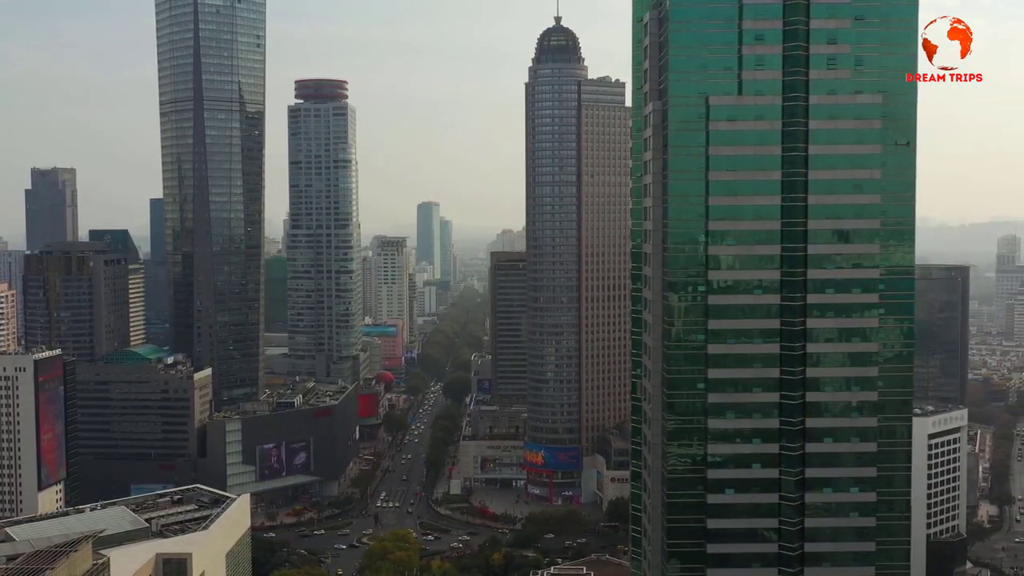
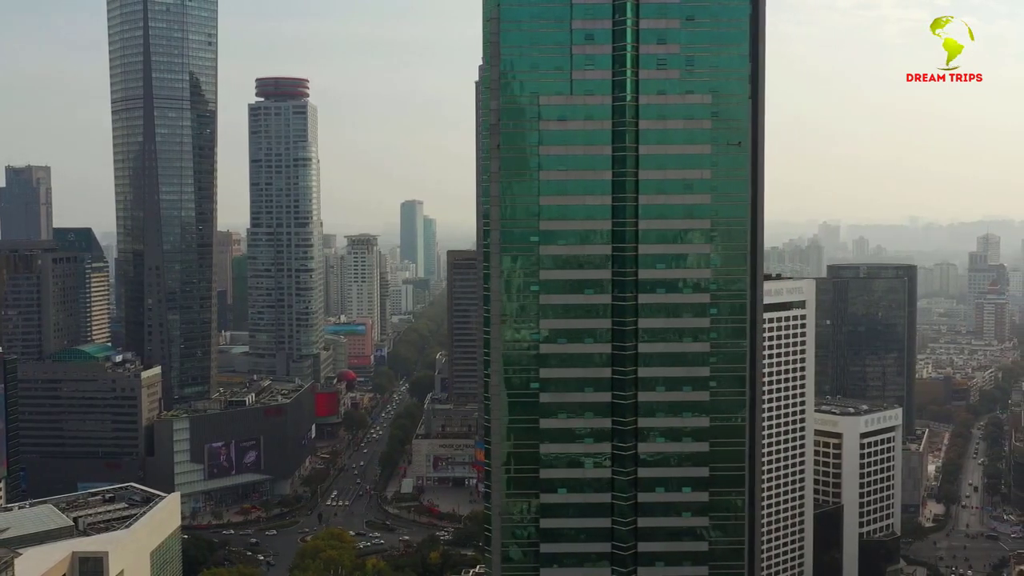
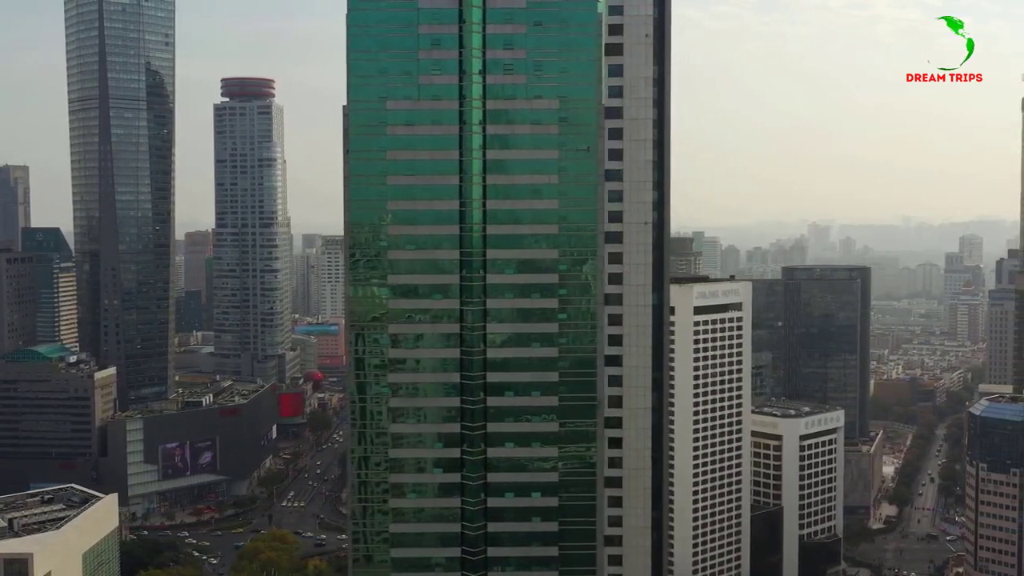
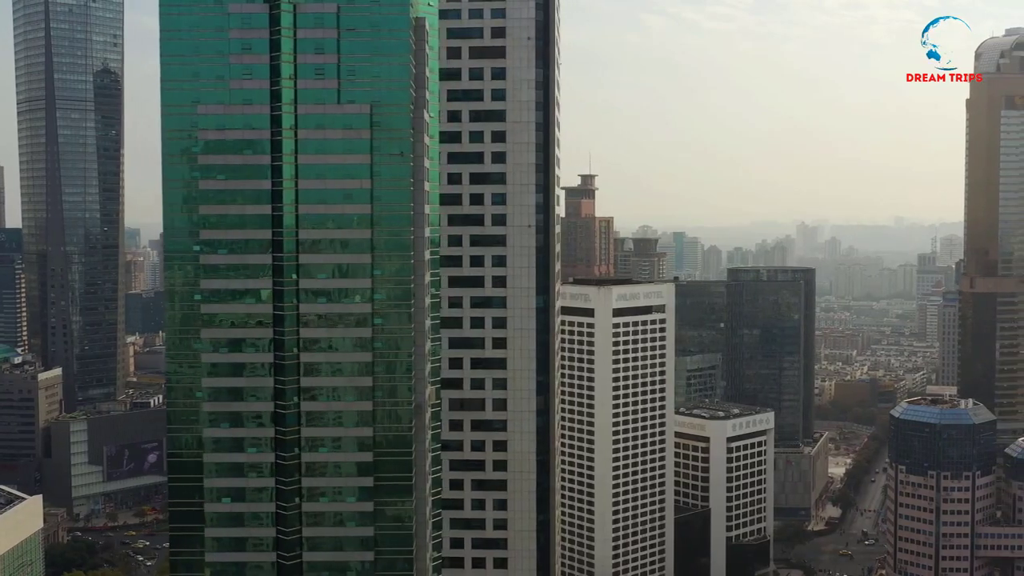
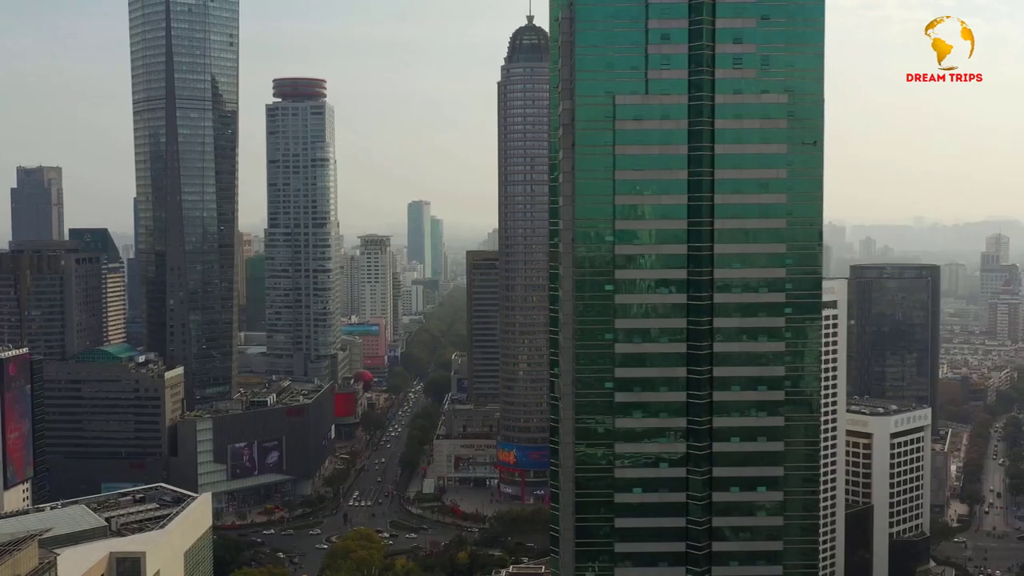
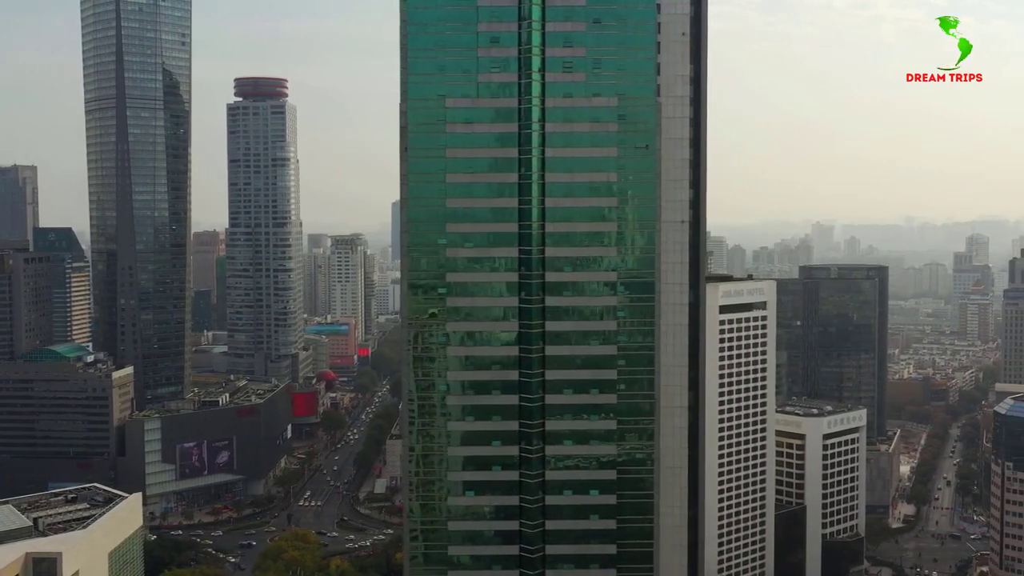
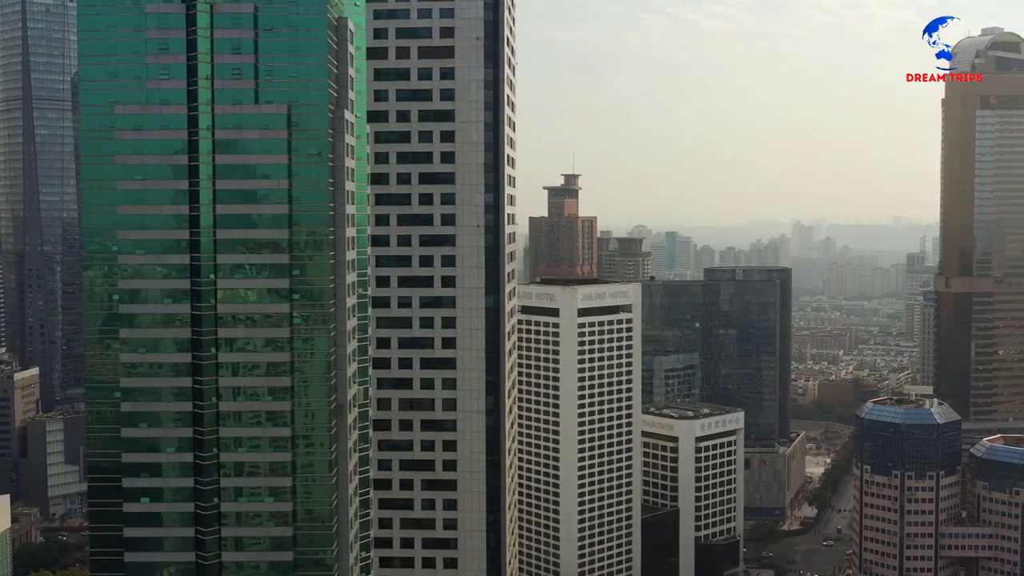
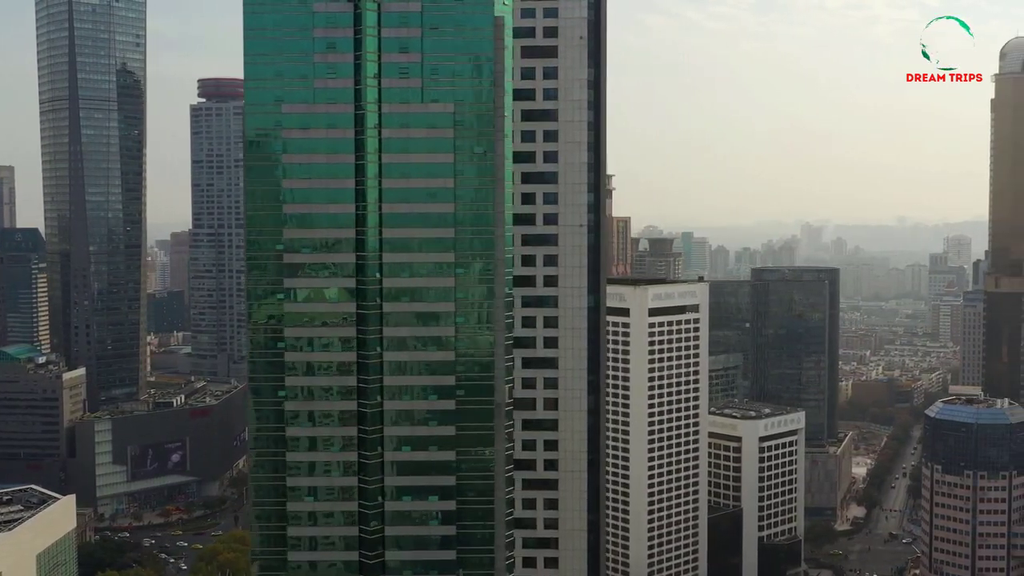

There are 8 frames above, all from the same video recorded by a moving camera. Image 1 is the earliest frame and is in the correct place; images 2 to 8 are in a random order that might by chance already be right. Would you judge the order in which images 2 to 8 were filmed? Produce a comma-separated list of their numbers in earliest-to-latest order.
5, 2, 6, 3, 8, 4, 7
